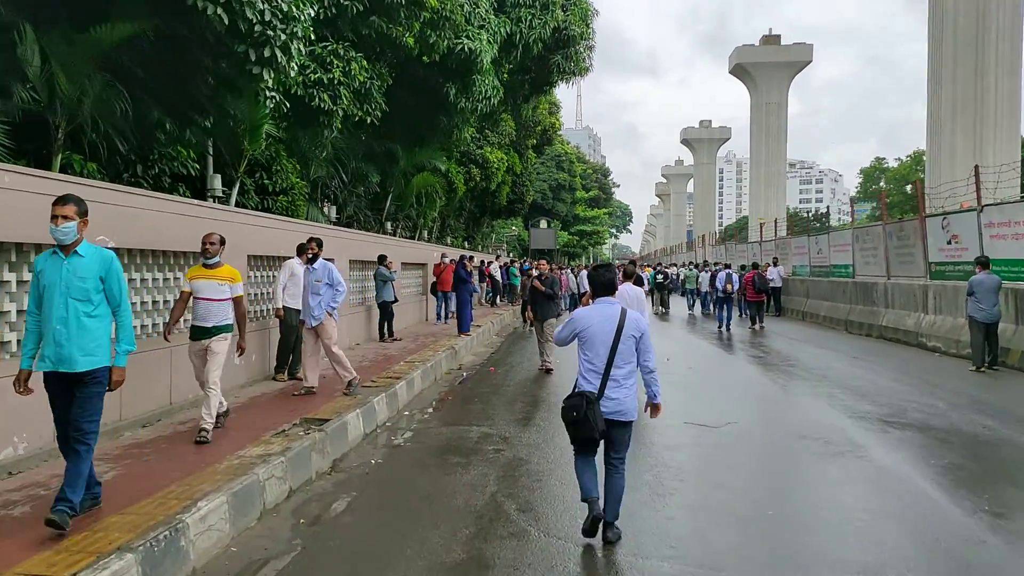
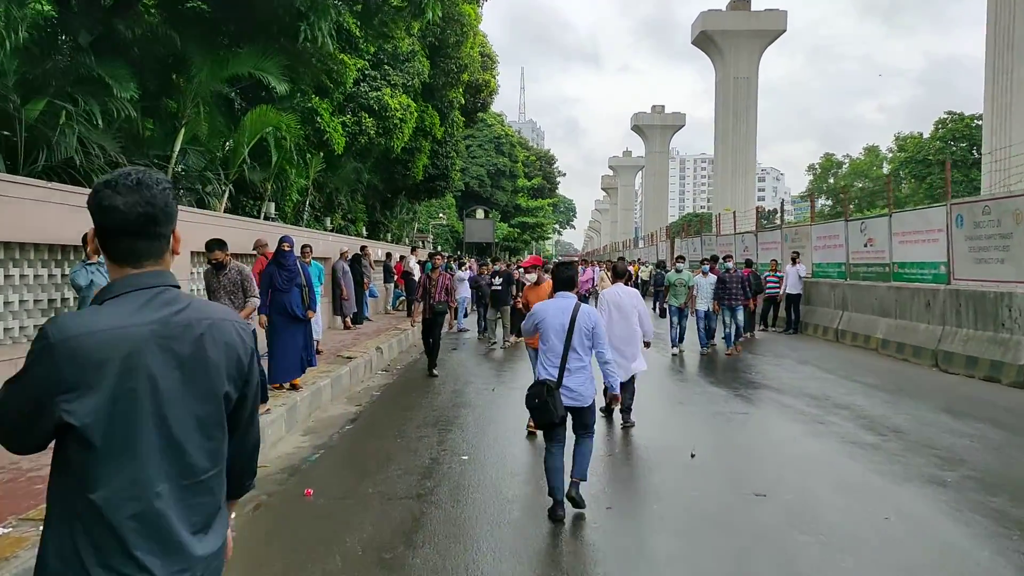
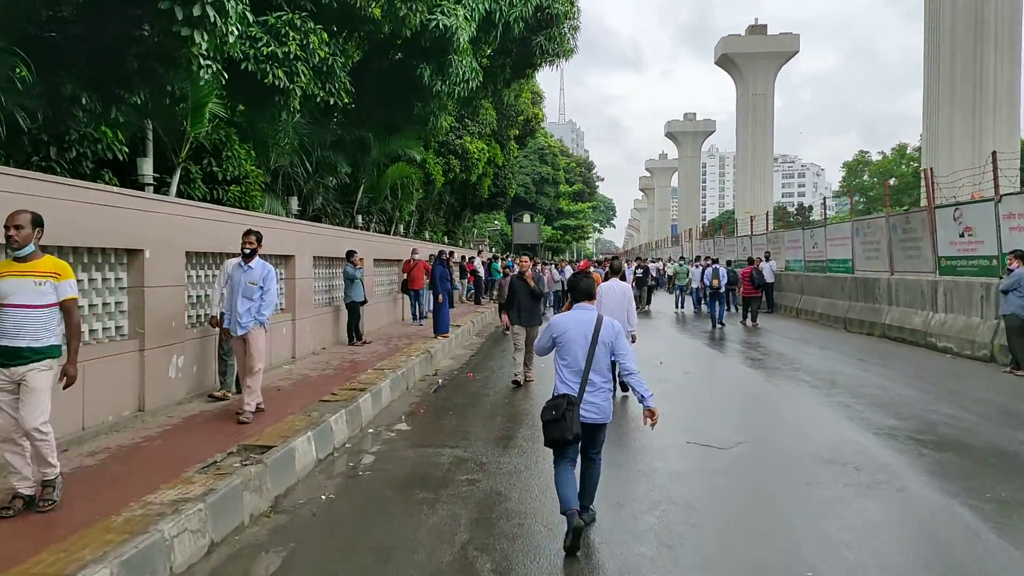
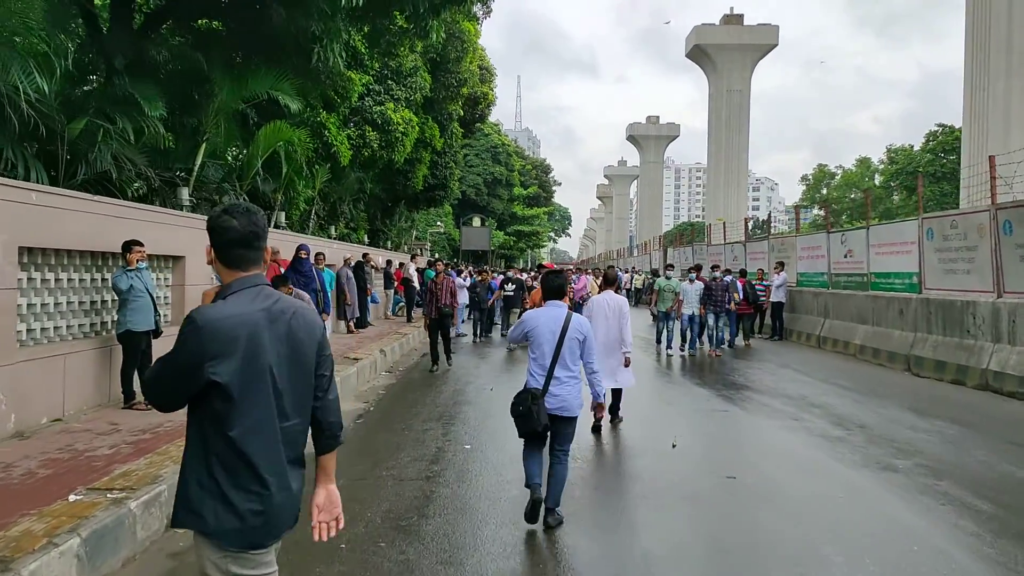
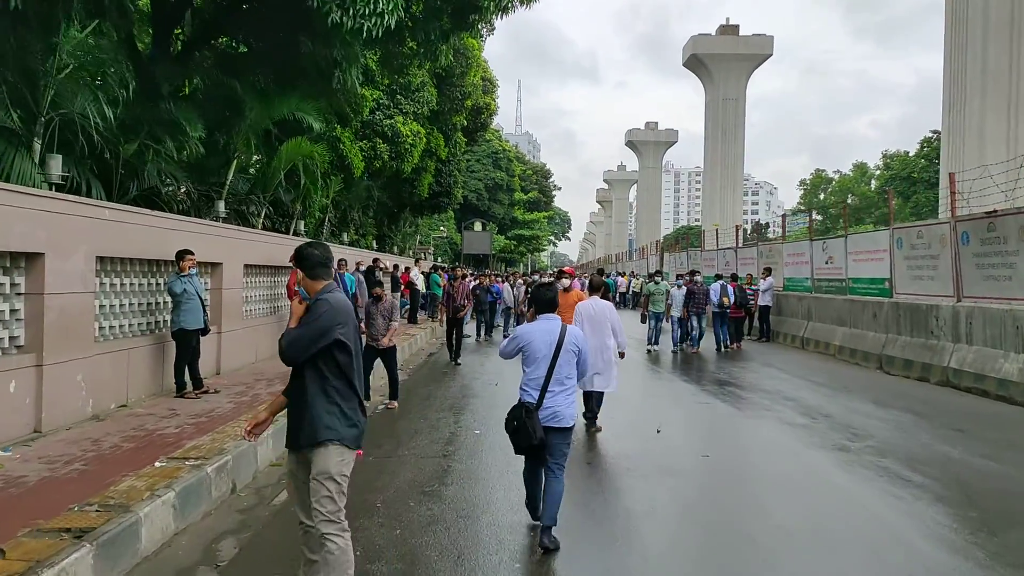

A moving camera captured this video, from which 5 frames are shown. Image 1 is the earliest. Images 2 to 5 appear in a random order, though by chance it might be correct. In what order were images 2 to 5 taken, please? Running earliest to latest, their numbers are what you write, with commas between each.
3, 5, 4, 2
